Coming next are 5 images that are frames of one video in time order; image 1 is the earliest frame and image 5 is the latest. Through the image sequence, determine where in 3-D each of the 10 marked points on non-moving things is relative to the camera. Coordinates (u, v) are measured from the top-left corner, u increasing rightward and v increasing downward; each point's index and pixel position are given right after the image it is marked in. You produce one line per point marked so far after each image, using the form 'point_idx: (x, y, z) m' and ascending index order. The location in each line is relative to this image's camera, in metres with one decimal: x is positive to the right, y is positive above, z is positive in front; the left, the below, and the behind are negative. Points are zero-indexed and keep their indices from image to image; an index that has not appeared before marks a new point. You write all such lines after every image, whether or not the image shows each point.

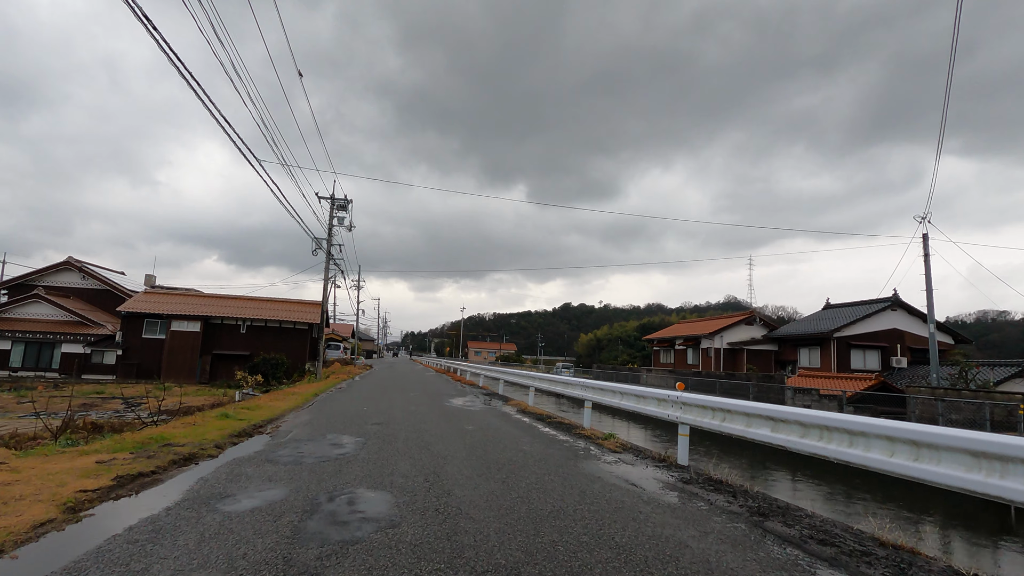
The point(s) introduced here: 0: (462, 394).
0: (-1.5, -3.3, +15.9) m
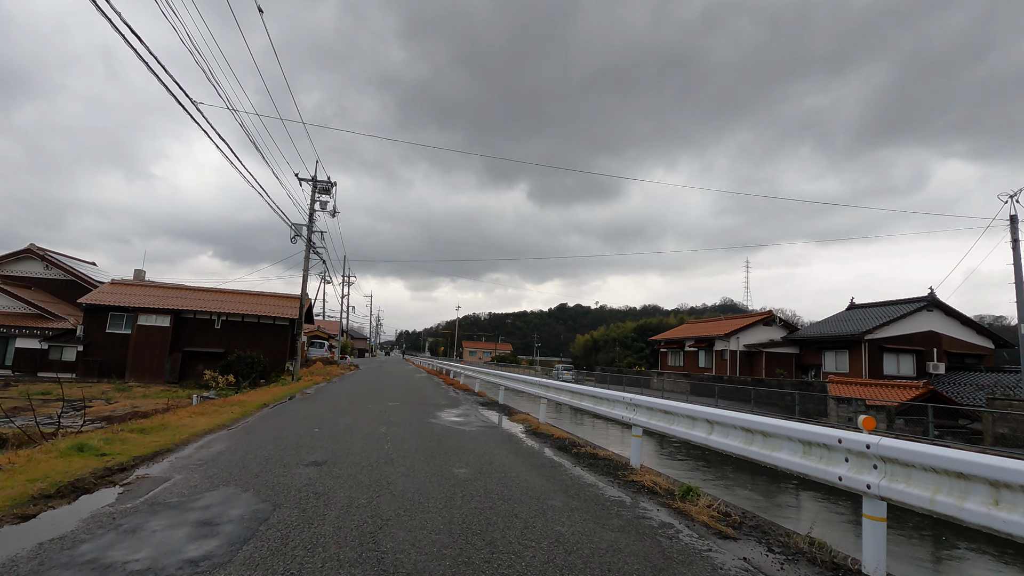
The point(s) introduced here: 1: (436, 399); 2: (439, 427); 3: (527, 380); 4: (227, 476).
0: (-1.4, -2.9, +12.8) m
1: (-2.0, -3.0, +13.8) m
2: (-1.2, -2.4, +8.8) m
3: (+0.1, -2.6, +15.1) m
4: (-2.7, -1.8, +4.9) m
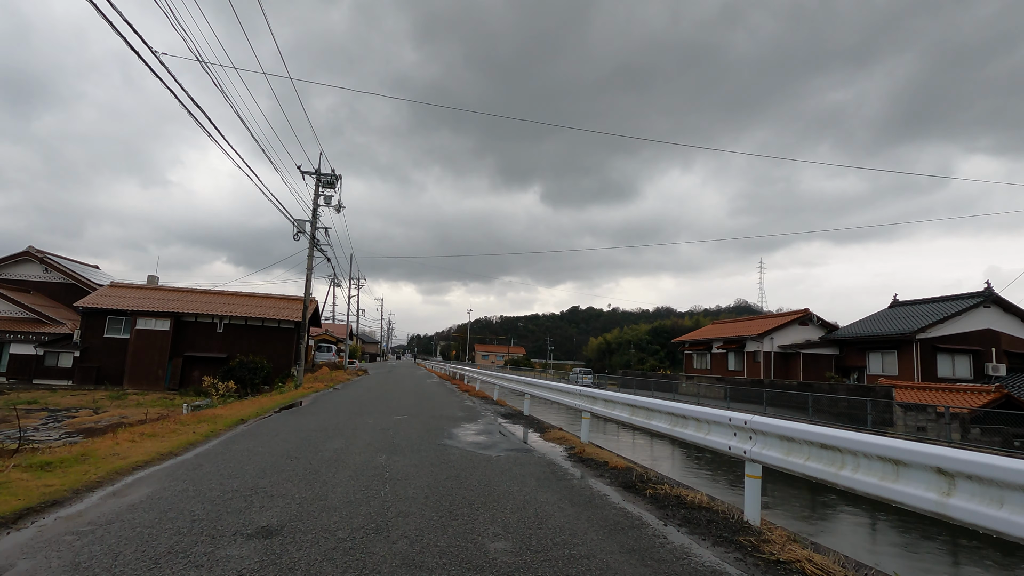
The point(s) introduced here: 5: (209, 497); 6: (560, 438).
0: (-0.8, -2.7, +10.8) m
1: (-1.4, -2.8, +11.8) m
2: (-0.7, -2.1, +6.8) m
3: (+0.8, -2.4, +13.0) m
4: (-2.3, -1.5, +2.9) m
5: (-2.5, -1.7, +4.3) m
6: (+0.8, -2.5, +8.6) m
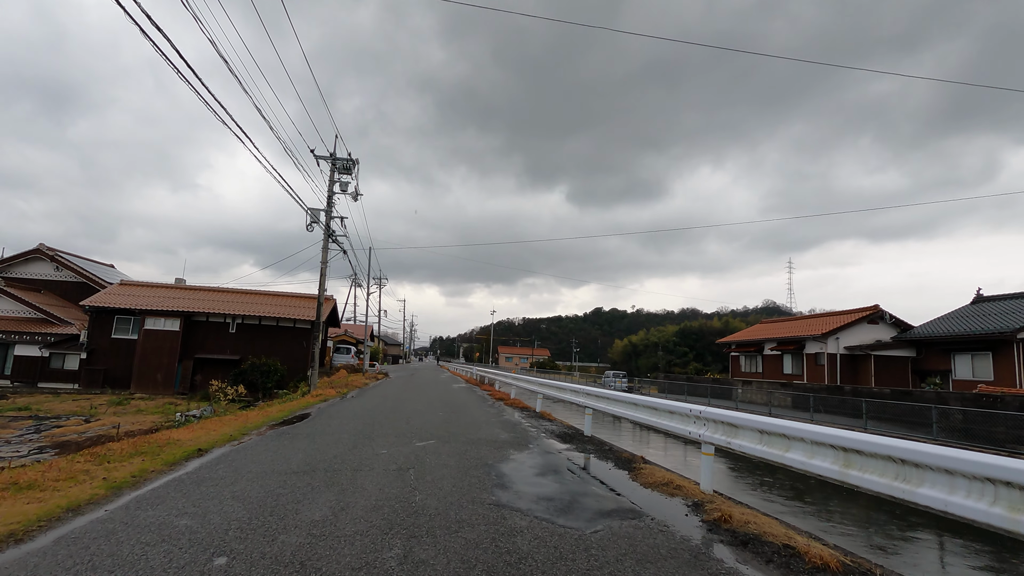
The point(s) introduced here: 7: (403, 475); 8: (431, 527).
0: (+0.1, -2.4, +7.9) m
1: (-0.4, -2.5, +8.9) m
2: (+0.1, -1.8, +4.0) m
3: (+1.8, -2.1, +10.1) m
4: (-1.6, -1.2, +0.1) m
5: (-1.8, -1.4, +1.5) m
6: (+1.6, -2.1, +5.7) m
7: (-1.1, -1.9, +5.3) m
8: (-0.6, -1.7, +3.7) m
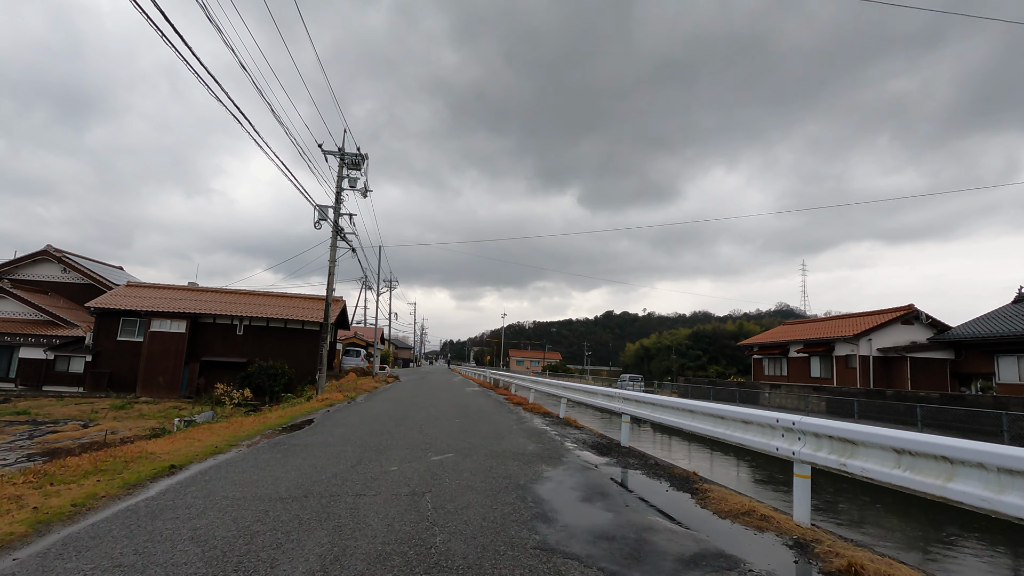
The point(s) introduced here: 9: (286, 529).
0: (+0.5, -2.2, +6.8) m
1: (+0.1, -2.3, +7.8) m
2: (+0.4, -1.6, +2.8) m
3: (+2.3, -1.9, +9.0) m
4: (-1.4, -1.0, -0.9) m
5: (-1.5, -1.2, +0.4) m
6: (+2.0, -1.9, +4.5) m
7: (-0.8, -1.7, +4.2) m
8: (-0.3, -1.5, +2.6) m
9: (-1.5, -1.6, +3.5) m
